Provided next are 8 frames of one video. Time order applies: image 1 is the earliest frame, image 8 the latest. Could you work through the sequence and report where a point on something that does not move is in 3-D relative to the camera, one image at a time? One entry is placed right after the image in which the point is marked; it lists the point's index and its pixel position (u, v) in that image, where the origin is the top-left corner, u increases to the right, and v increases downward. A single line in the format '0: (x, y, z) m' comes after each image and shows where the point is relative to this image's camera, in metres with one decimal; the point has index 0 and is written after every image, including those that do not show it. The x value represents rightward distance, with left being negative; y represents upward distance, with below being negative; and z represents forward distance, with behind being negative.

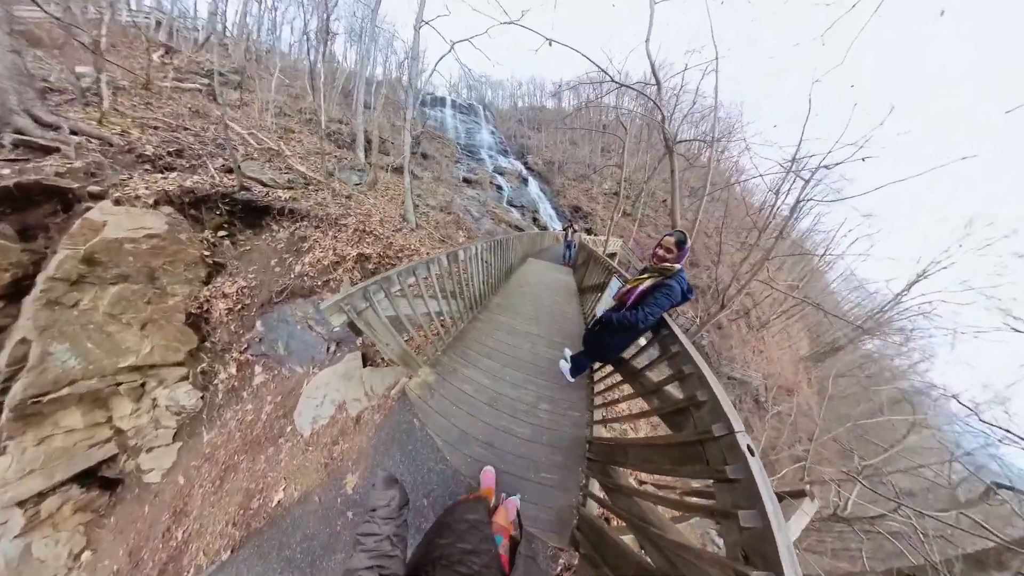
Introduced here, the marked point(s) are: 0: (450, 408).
0: (-1.0, -1.7, +5.7) m
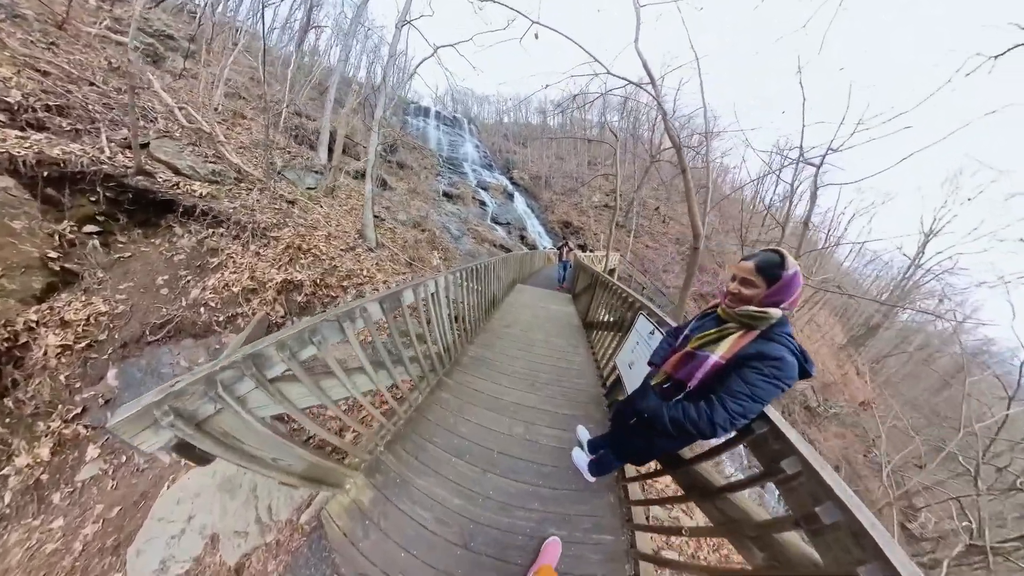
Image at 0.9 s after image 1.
0: (-1.1, -2.5, +3.6) m
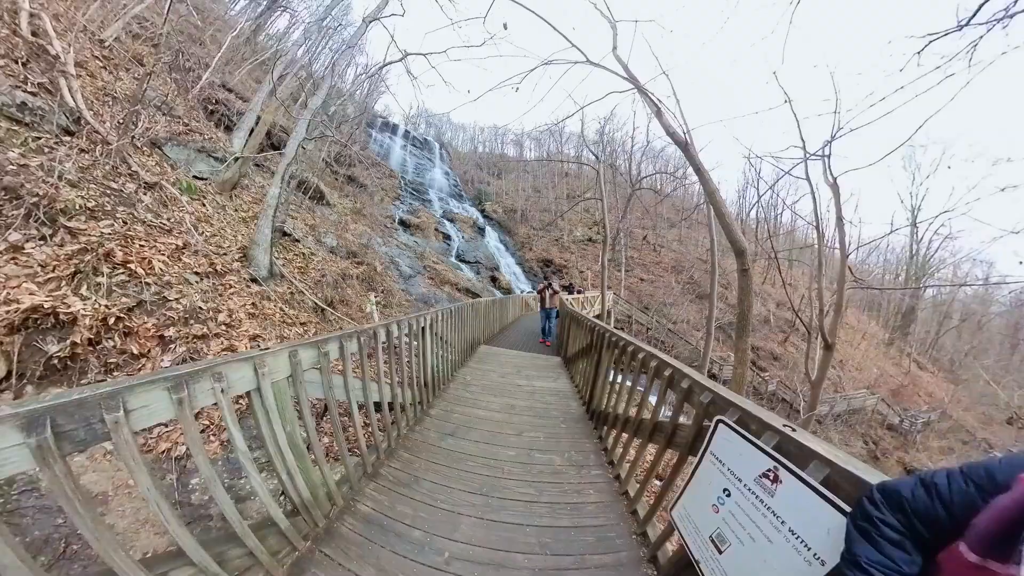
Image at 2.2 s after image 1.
0: (-1.4, -2.8, +0.5) m
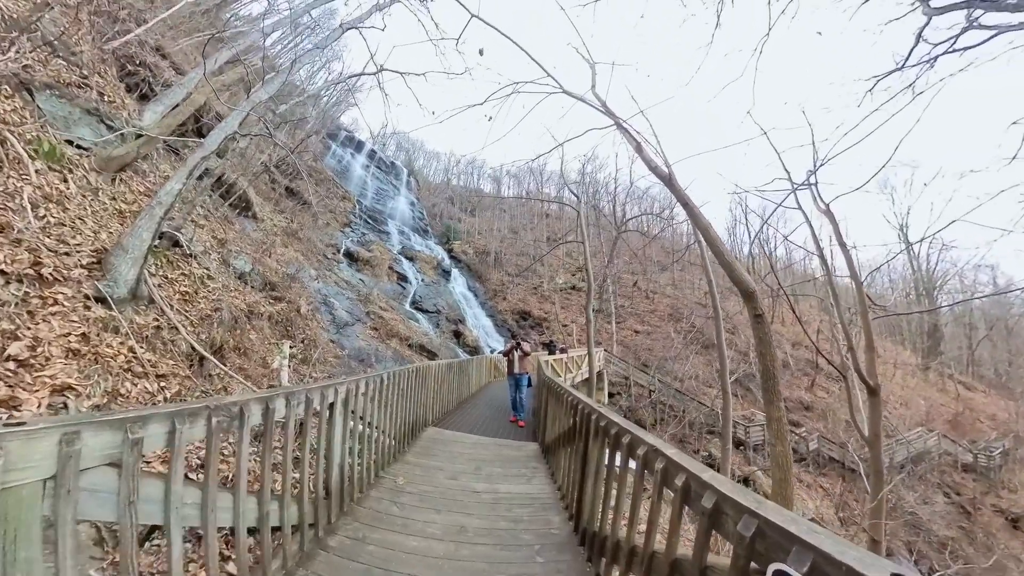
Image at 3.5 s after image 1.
0: (-1.1, -1.8, -1.3) m
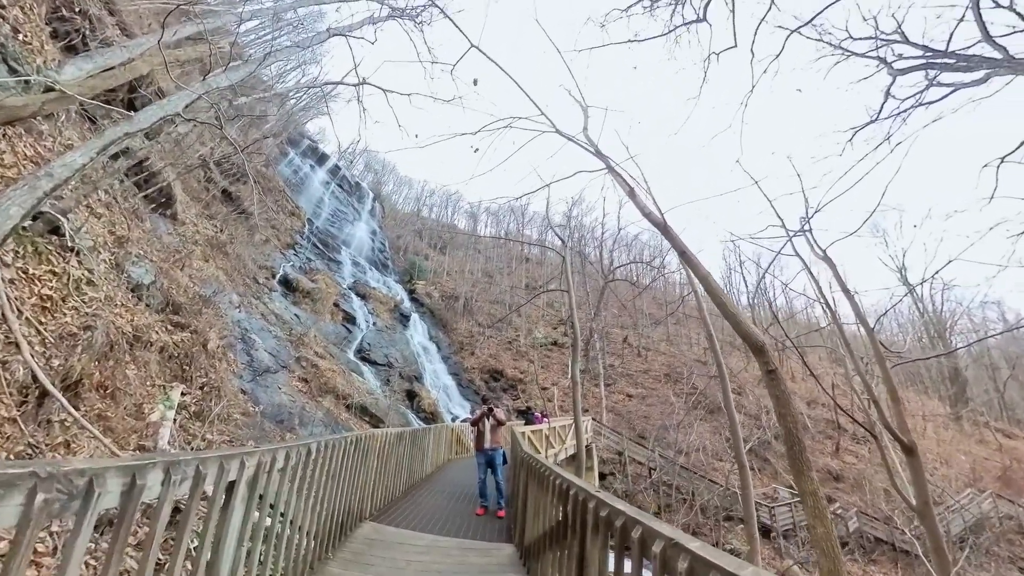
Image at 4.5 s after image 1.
0: (-0.3, -0.6, -2.5) m
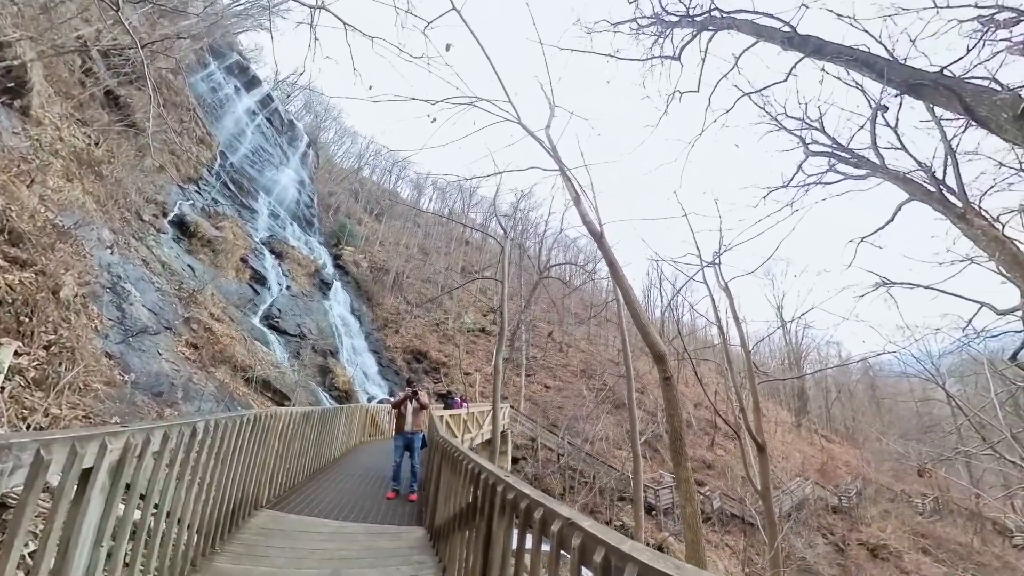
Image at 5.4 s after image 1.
0: (+1.0, -1.0, -2.4) m
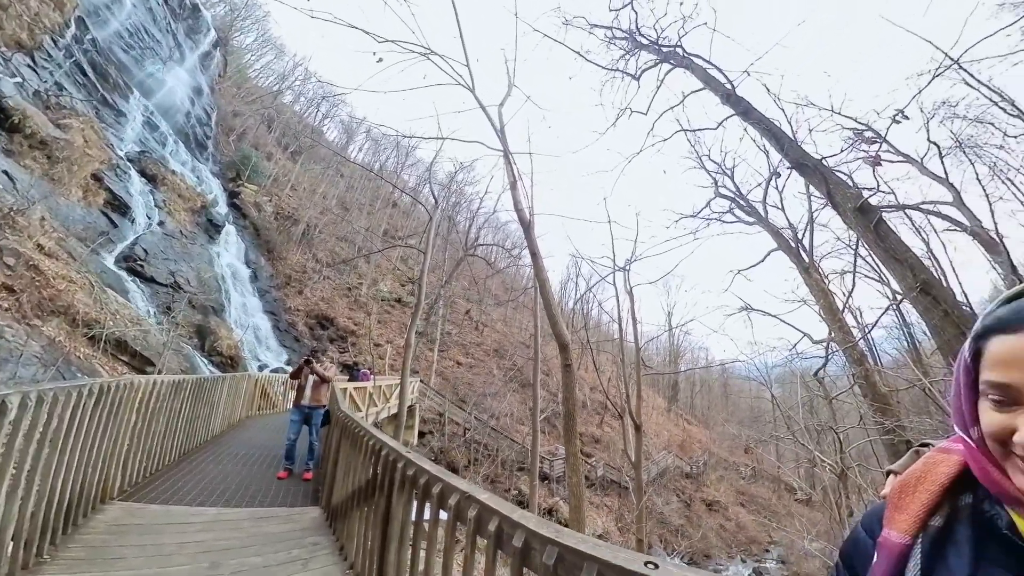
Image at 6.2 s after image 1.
0: (+2.4, -1.7, -1.7) m
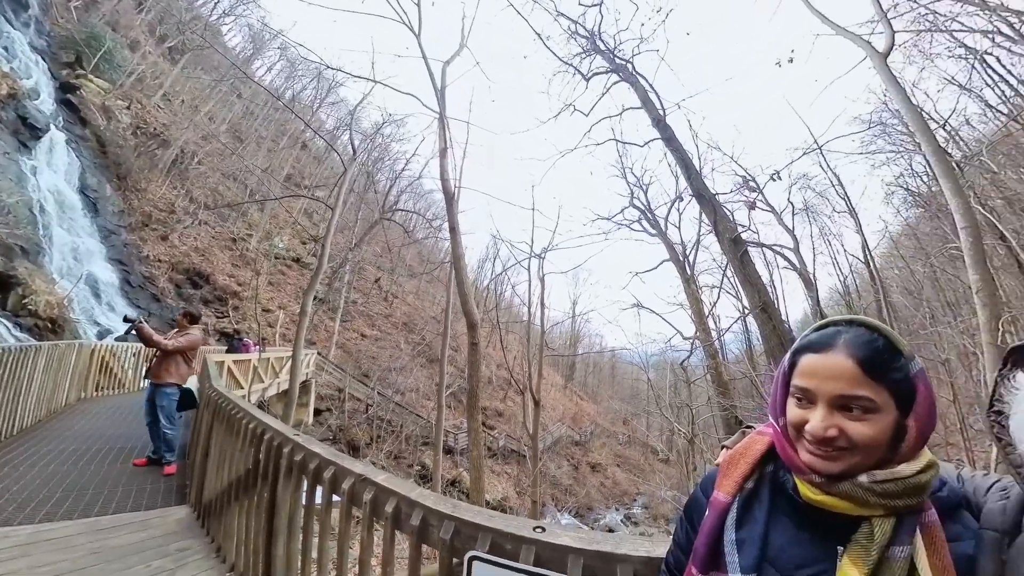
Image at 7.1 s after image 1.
0: (+3.5, -2.4, -0.4) m
